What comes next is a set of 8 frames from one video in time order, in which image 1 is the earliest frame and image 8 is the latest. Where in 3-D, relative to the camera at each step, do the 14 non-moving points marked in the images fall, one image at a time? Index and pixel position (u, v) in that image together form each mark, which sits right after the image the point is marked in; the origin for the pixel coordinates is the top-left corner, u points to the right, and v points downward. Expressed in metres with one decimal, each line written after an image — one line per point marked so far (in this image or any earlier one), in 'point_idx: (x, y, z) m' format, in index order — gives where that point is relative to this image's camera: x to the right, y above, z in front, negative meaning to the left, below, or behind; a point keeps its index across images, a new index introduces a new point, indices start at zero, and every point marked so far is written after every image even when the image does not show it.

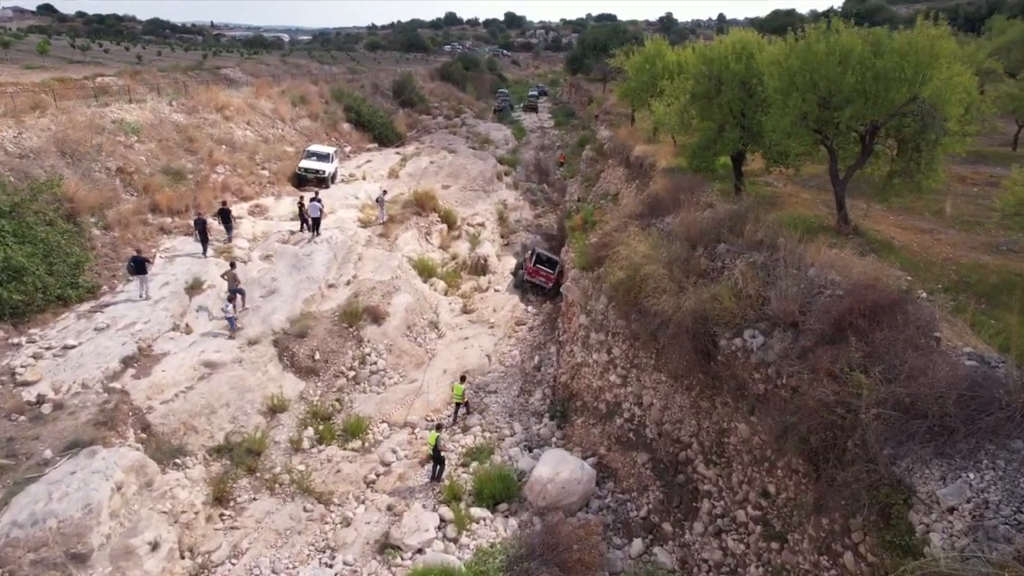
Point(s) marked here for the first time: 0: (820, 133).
0: (+8.2, +4.1, +16.1) m
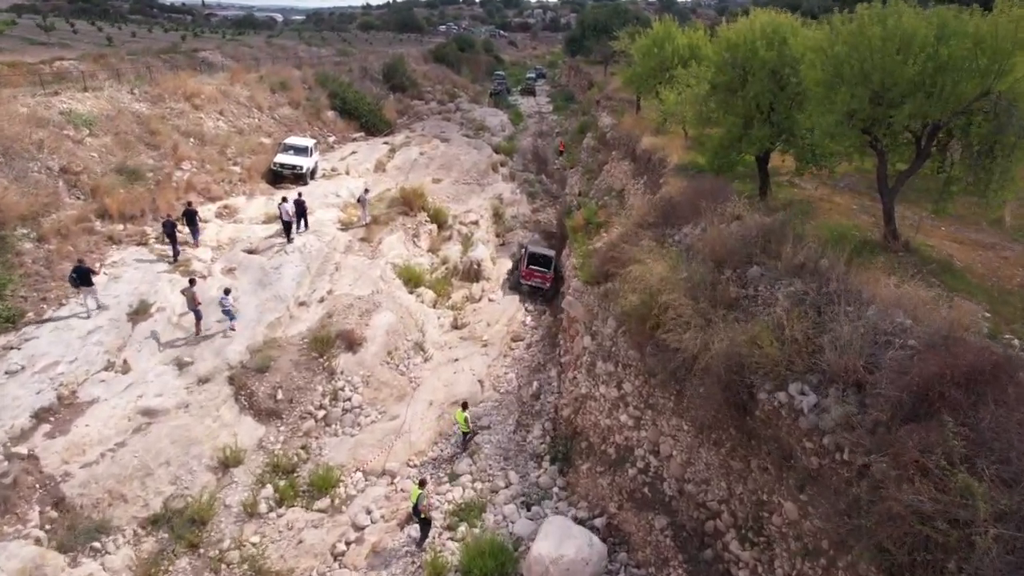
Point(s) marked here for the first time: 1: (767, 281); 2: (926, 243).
0: (+8.1, +3.5, +13.7) m
1: (+5.3, +0.1, +12.4) m
2: (+9.9, +1.1, +14.3) m
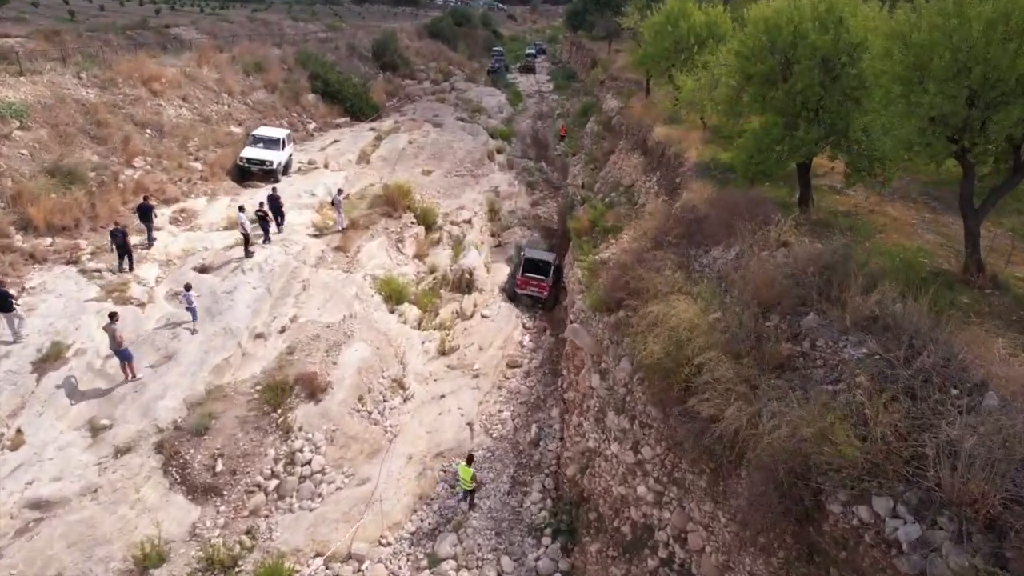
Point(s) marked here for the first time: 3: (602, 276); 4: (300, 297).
0: (+8.0, +2.6, +10.9) m
1: (+5.1, -0.8, +9.7) m
2: (+9.8, +0.2, +11.6) m
3: (+2.7, +0.3, +17.5) m
4: (-5.9, -0.3, +16.8) m
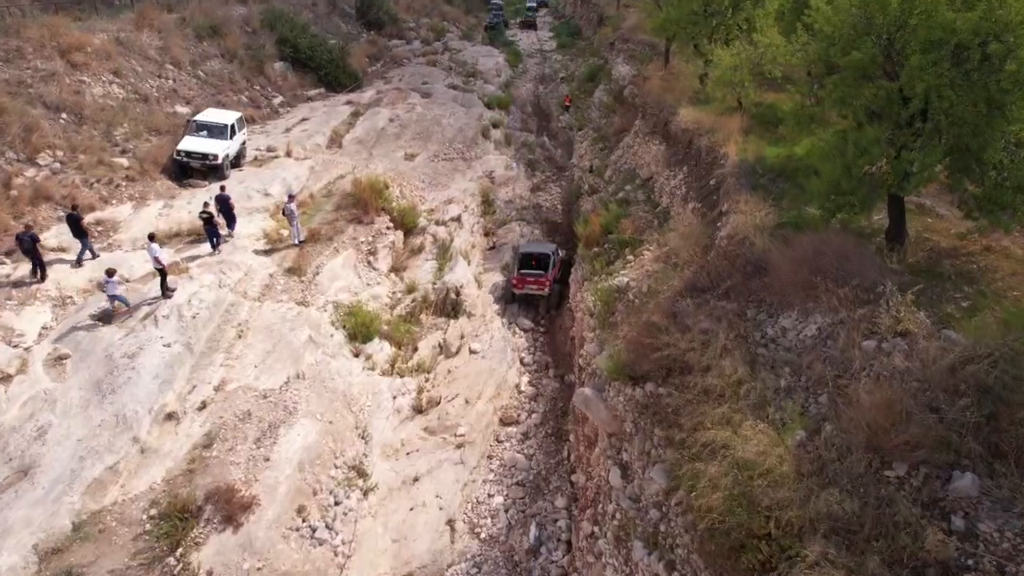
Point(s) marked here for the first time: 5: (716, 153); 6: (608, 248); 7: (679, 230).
0: (+7.9, +1.1, +6.9) m
1: (+5.0, -2.4, +6.0) m
2: (+9.6, -1.3, +7.8) m
3: (+2.5, -0.7, +13.7) m
4: (-6.1, -1.3, +13.1) m
5: (+6.1, +4.0, +17.9) m
6: (+3.0, +1.2, +18.6) m
7: (+4.6, +1.4, +16.3) m
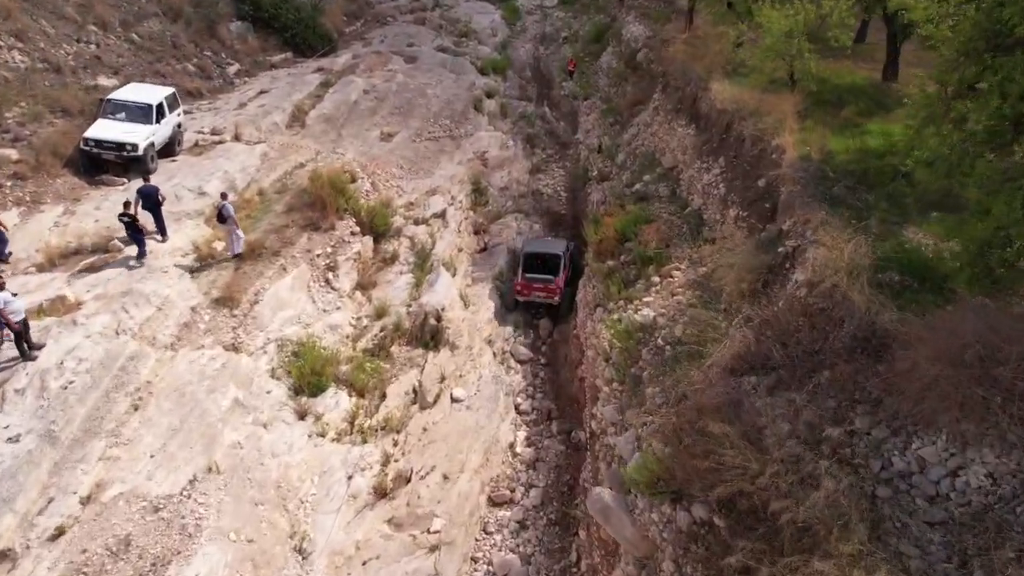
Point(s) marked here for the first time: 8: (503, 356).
0: (+7.7, -0.2, +3.3) m
1: (+4.8, -3.8, +2.6) m
2: (+9.5, -2.5, +4.3) m
3: (+2.4, -1.6, +10.2) m
4: (-6.2, -2.3, +9.5) m
5: (+5.9, +3.4, +14.0) m
6: (+2.8, +0.6, +14.9) m
7: (+4.4, +0.7, +12.6) m
8: (-0.2, -1.8, +15.5) m
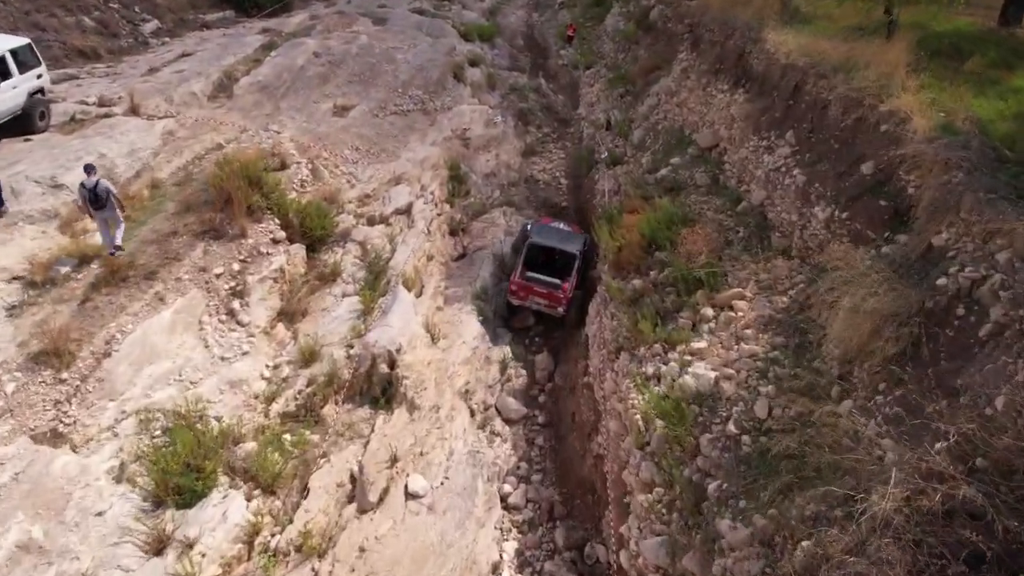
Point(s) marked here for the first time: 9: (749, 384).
0: (+7.5, -1.1, -1.2) m
1: (+4.7, -4.7, -1.8) m
2: (+9.3, -3.3, 0.0) m
3: (+2.2, -2.3, +5.7) m
4: (-6.4, -3.0, +5.0) m
5: (+5.6, +2.8, +9.5) m
6: (+2.5, +0.1, +10.4) m
7: (+4.2, +0.1, +8.2) m
8: (-0.5, -2.3, +11.0) m
9: (+2.9, -1.1, +7.6) m
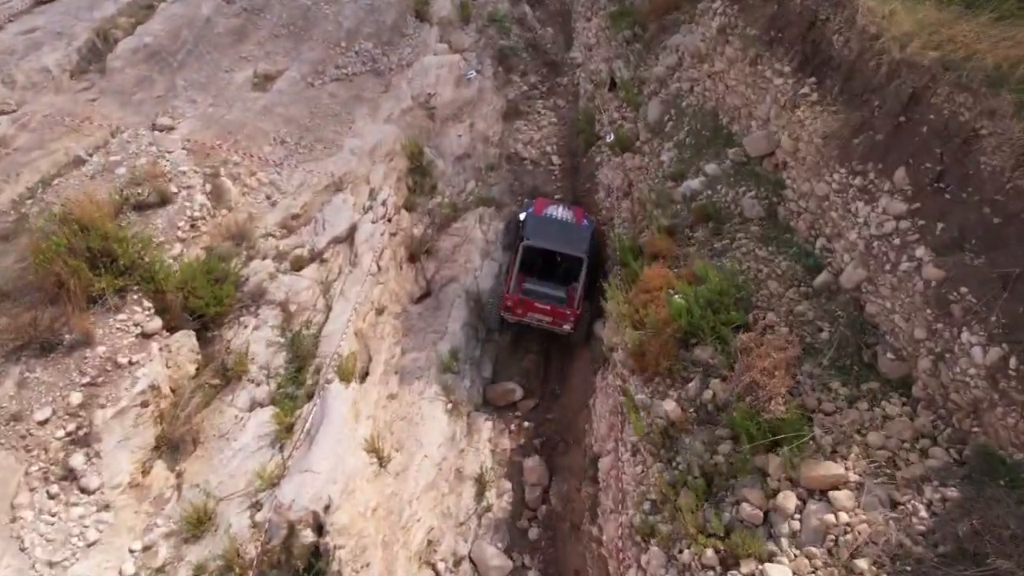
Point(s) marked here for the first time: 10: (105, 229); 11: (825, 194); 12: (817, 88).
0: (+7.5, -4.3, -4.1) m
1: (+4.7, -8.0, -4.2) m
2: (+9.3, -6.3, -2.6) m
3: (+2.0, -4.6, +2.8) m
4: (-6.5, -5.6, +2.1) m
5: (+5.3, +1.1, +5.8) m
6: (+2.2, -1.5, +7.0) m
7: (+3.9, -1.8, +4.8) m
8: (-0.8, -3.8, +7.9) m
9: (+2.7, -3.1, +4.4) m
10: (-5.3, +0.8, +8.2) m
11: (+4.3, +1.3, +8.2) m
12: (+4.6, +3.1, +9.0) m
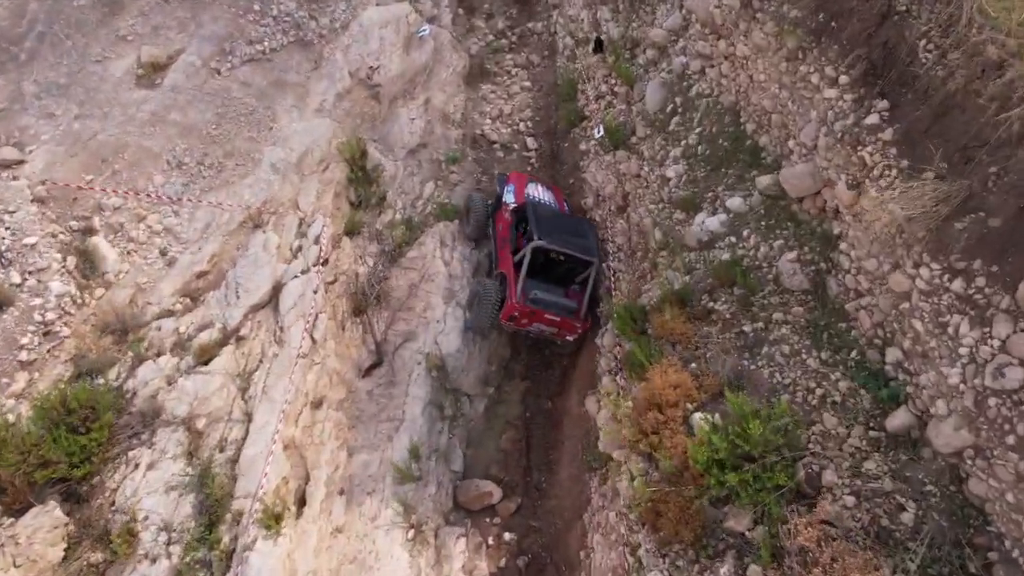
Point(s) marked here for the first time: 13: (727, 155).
0: (+7.8, -7.3, -5.3) m
1: (+5.2, -11.1, -4.8) m
2: (+9.6, -9.0, -3.4) m
3: (+2.0, -6.8, +1.5) m
4: (-6.4, -8.3, +0.7) m
5: (+5.0, -0.5, +3.6) m
6: (+2.0, -3.1, +5.2) m
7: (+3.8, -3.6, +3.1) m
8: (-0.9, -5.4, +6.4) m
9: (+2.6, -5.0, +2.9) m
10: (-5.6, -0.9, +5.8) m
11: (+3.9, 0.0, +5.9) m
12: (+4.1, +1.9, +6.5) m
13: (+2.9, +2.0, +8.3) m
